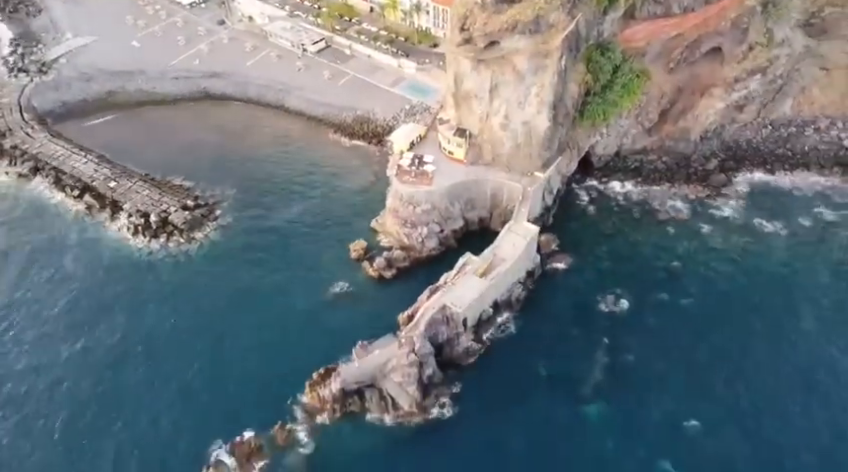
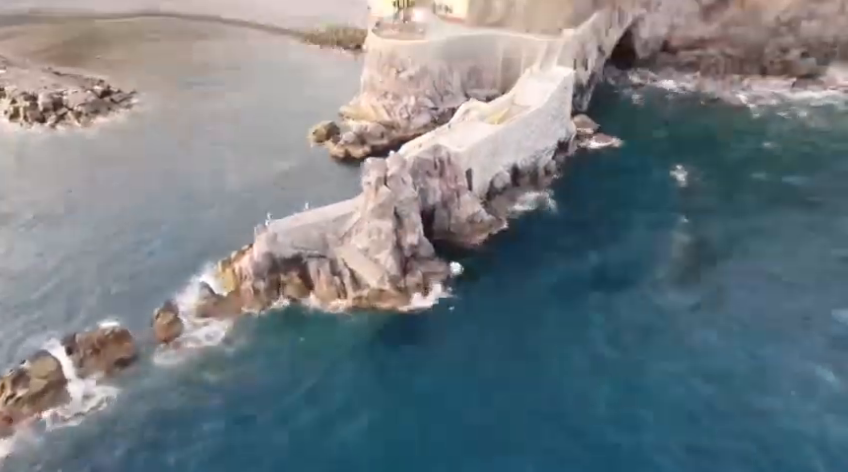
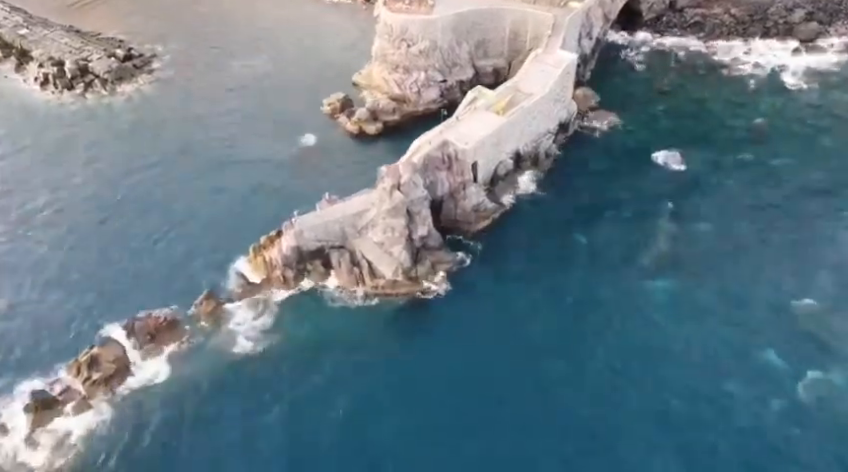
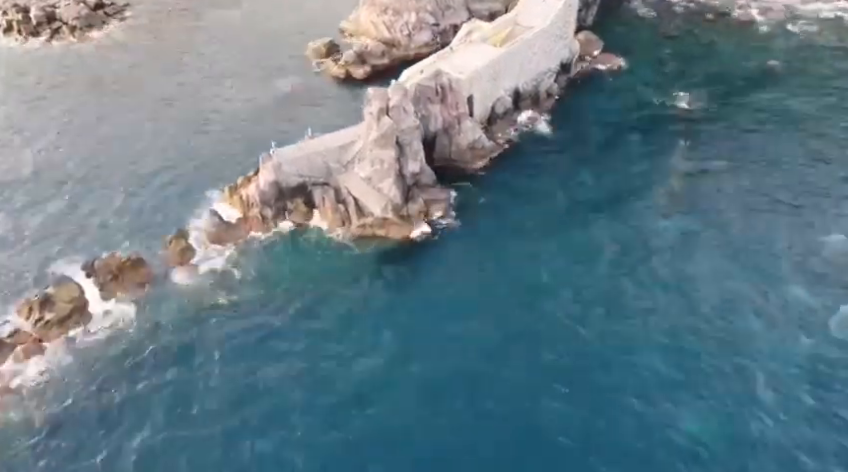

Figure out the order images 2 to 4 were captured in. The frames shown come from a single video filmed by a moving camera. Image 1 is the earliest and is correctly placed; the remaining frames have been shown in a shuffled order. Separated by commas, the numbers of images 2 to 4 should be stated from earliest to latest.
3, 4, 2
